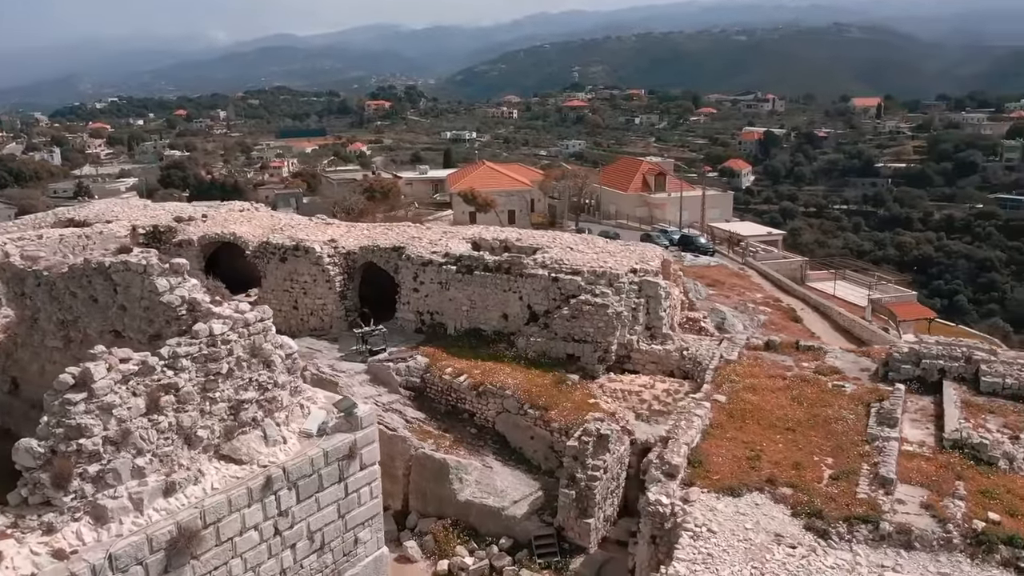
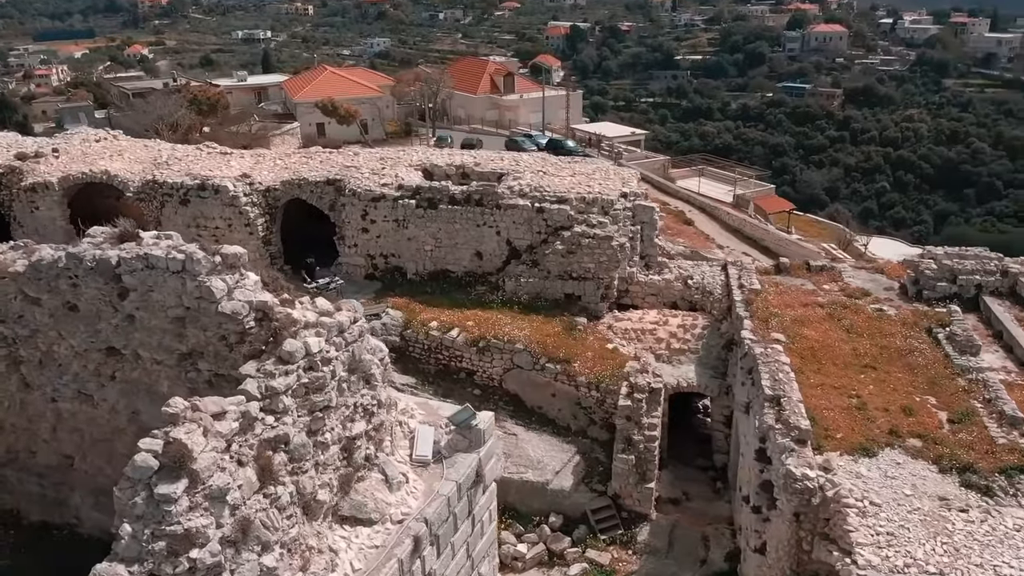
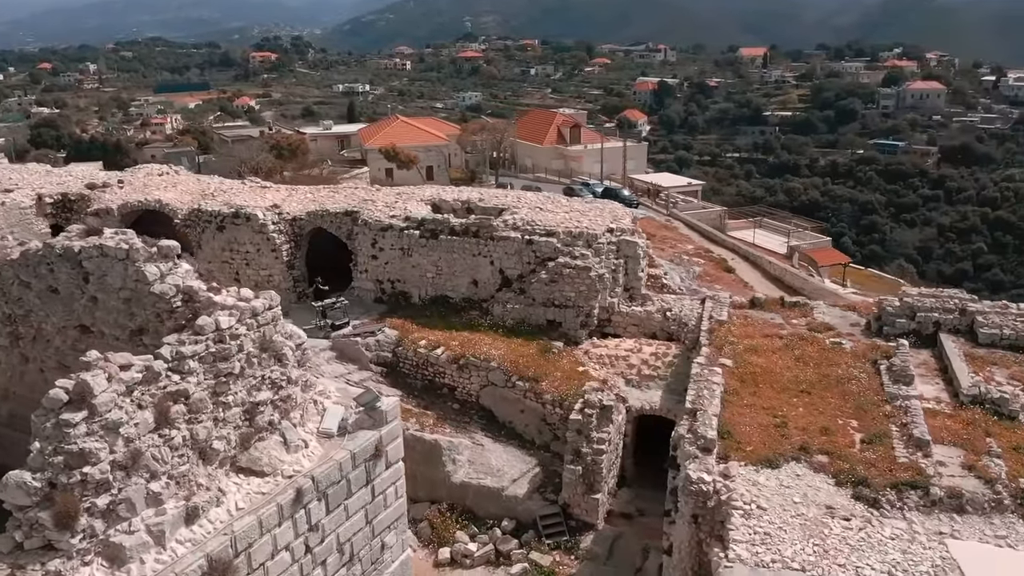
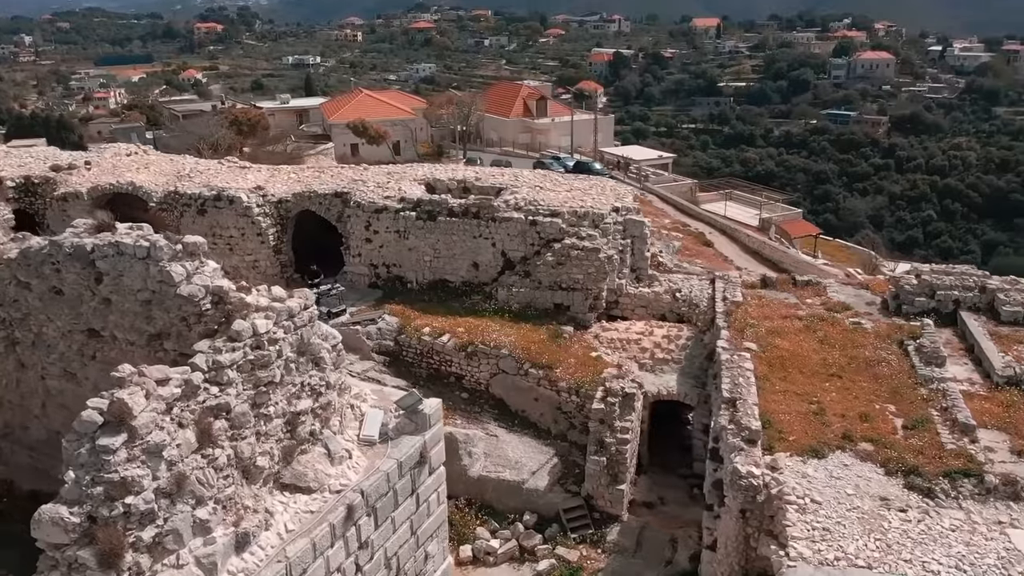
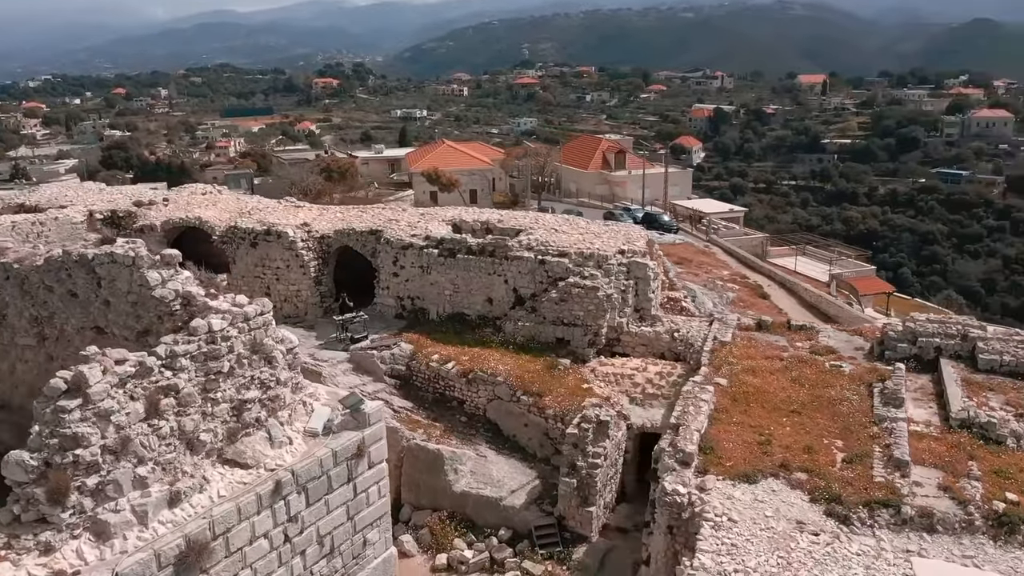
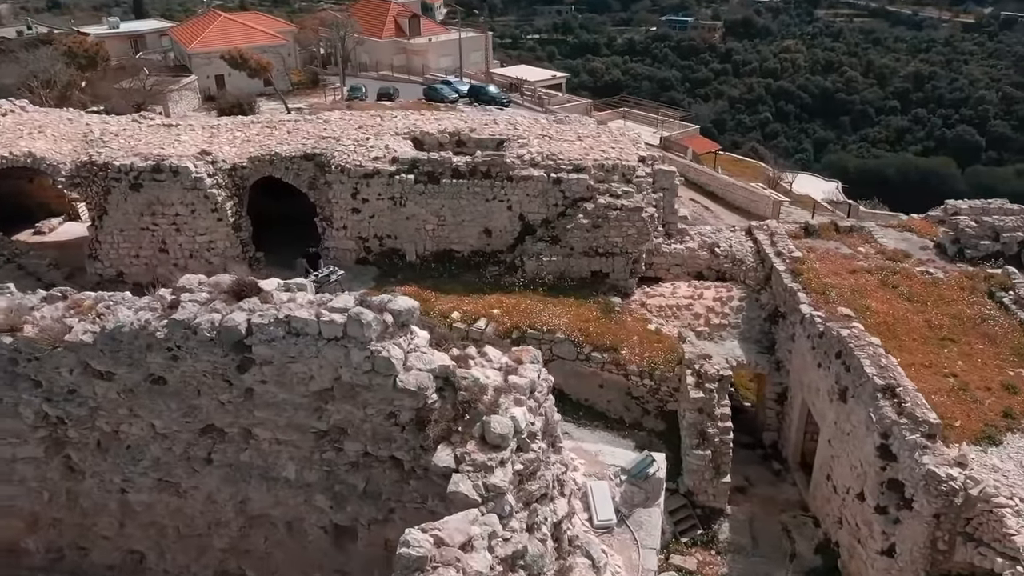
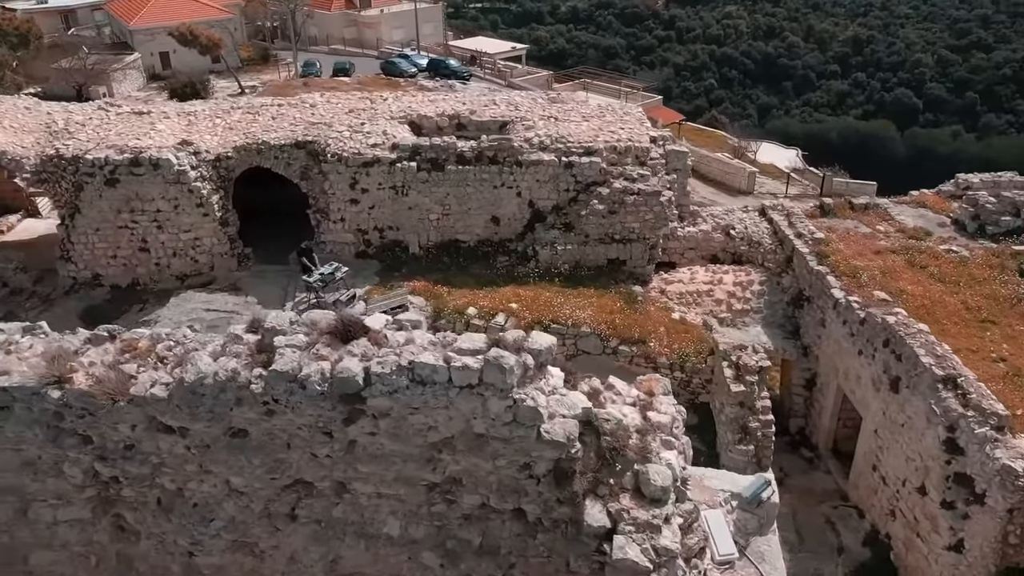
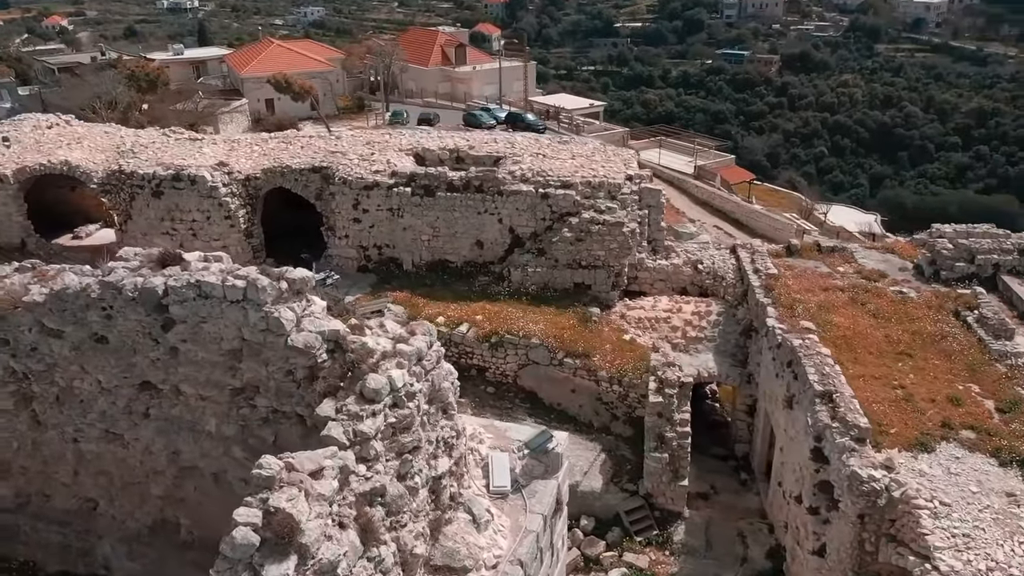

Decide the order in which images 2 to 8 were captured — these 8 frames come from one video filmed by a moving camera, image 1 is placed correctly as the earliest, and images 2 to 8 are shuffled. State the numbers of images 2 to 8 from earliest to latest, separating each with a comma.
5, 3, 4, 2, 8, 6, 7
